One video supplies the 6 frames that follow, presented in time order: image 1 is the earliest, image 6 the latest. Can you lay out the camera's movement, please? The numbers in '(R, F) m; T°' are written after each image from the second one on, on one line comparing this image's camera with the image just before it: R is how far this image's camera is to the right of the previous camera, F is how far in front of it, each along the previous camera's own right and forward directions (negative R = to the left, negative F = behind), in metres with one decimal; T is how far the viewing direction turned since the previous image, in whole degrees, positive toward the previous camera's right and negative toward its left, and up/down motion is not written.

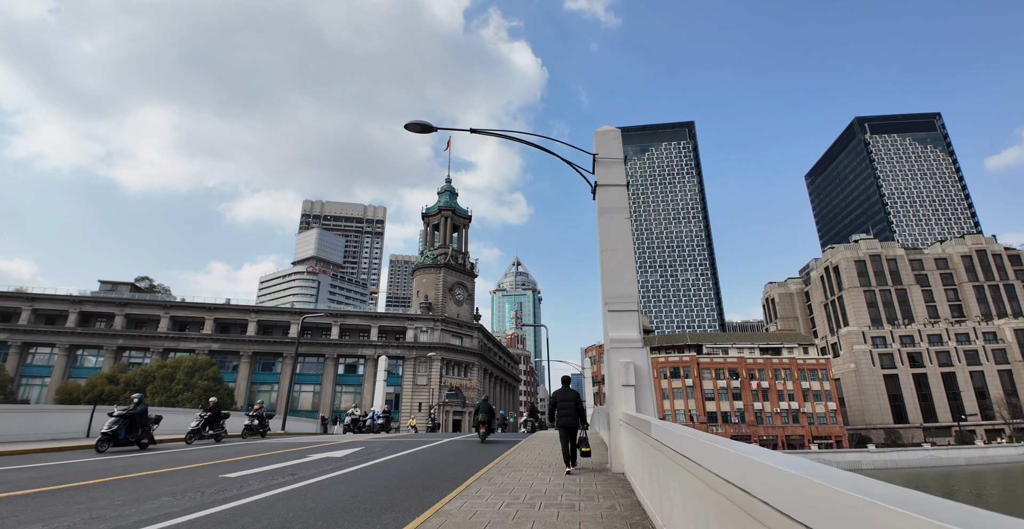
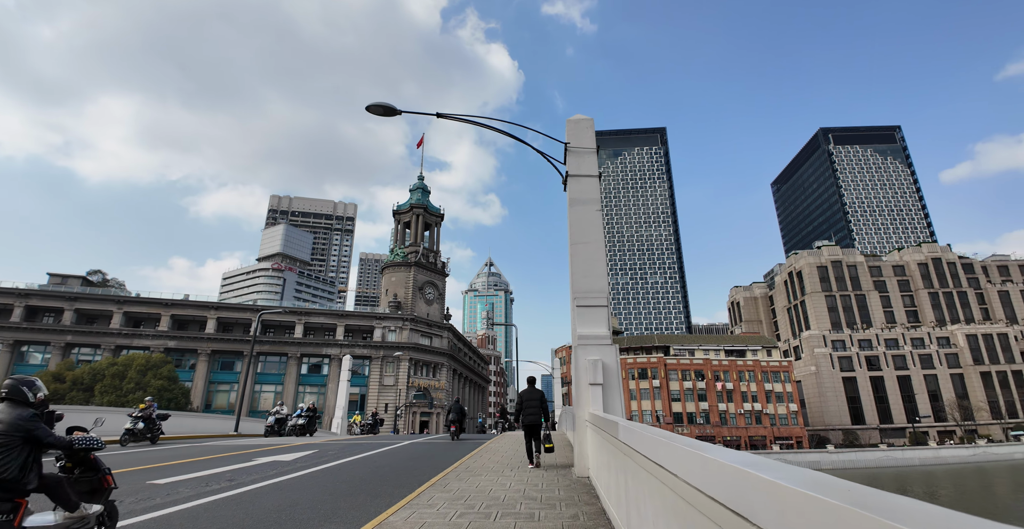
(+0.2, +0.5) m; +3°
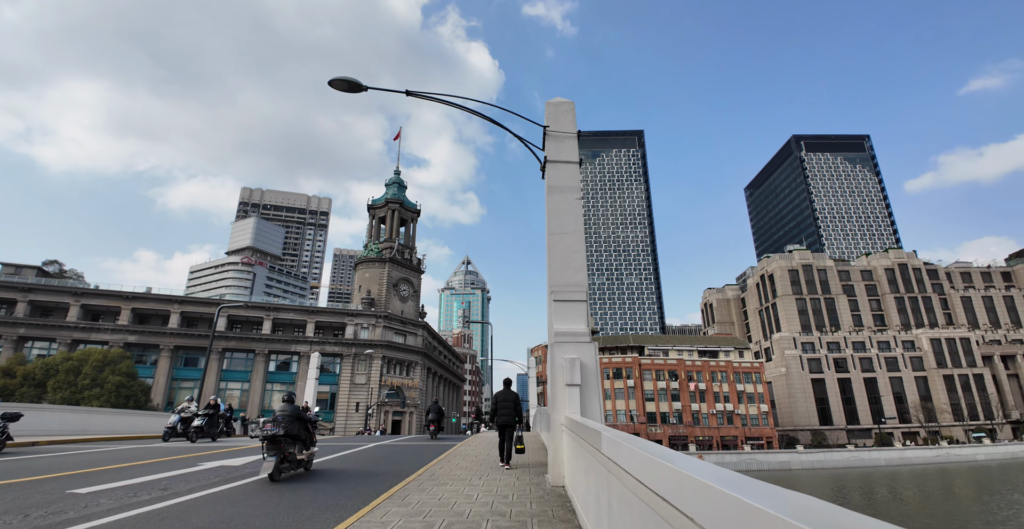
(+0.1, +0.7) m; +3°
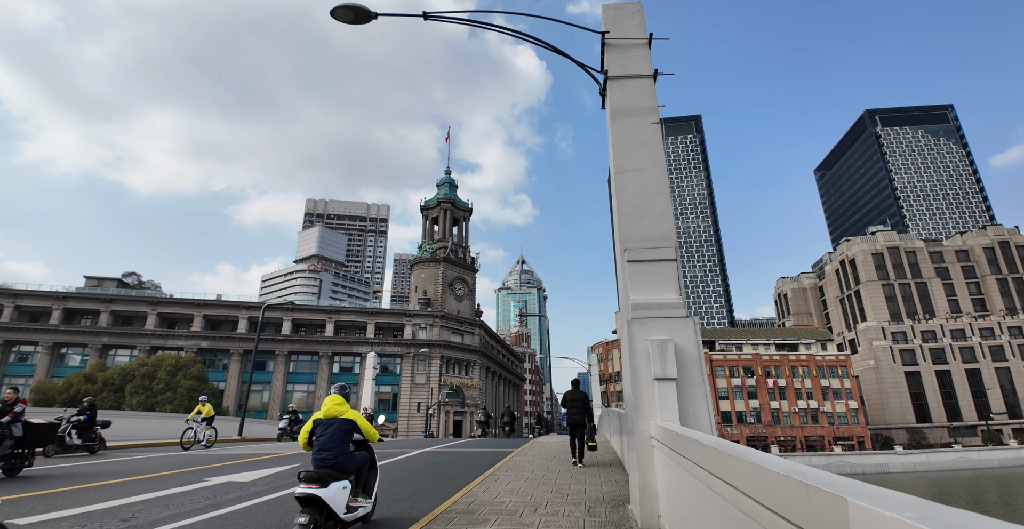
(0.0, +2.1) m; -7°
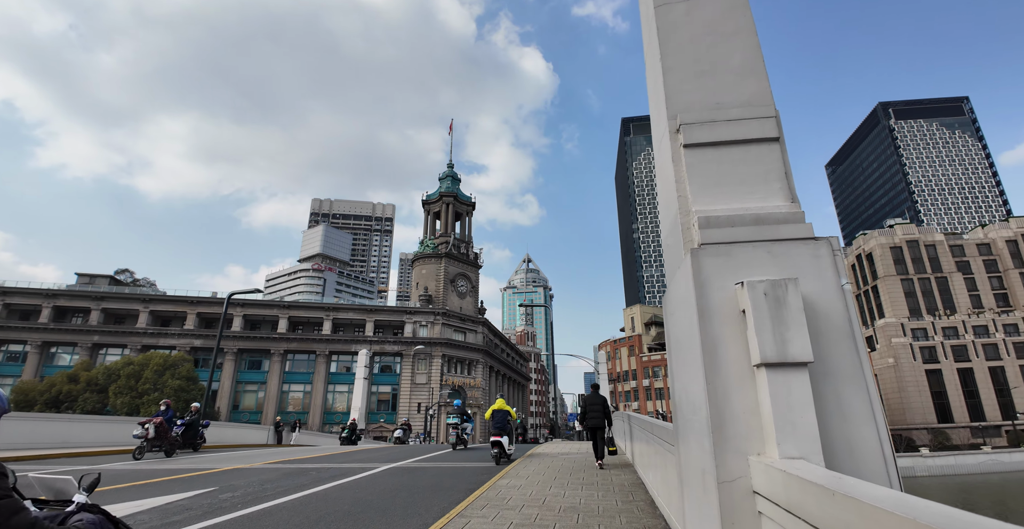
(+0.3, +2.6) m; -1°
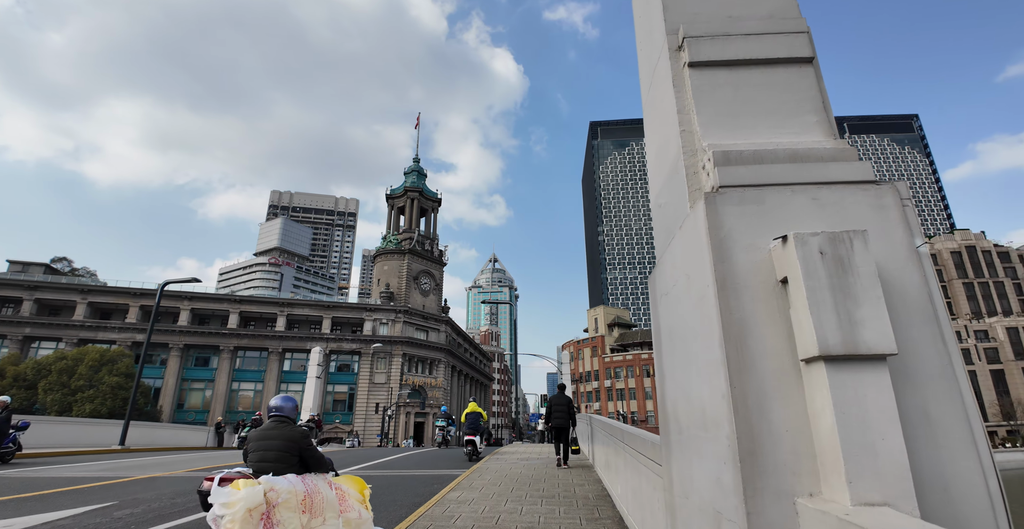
(+0.1, +0.8) m; +4°
